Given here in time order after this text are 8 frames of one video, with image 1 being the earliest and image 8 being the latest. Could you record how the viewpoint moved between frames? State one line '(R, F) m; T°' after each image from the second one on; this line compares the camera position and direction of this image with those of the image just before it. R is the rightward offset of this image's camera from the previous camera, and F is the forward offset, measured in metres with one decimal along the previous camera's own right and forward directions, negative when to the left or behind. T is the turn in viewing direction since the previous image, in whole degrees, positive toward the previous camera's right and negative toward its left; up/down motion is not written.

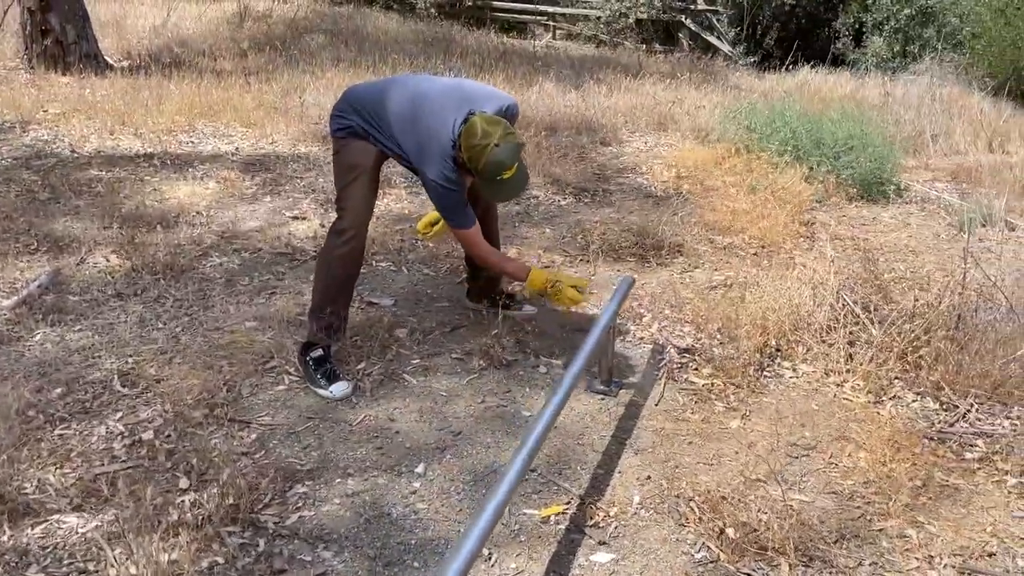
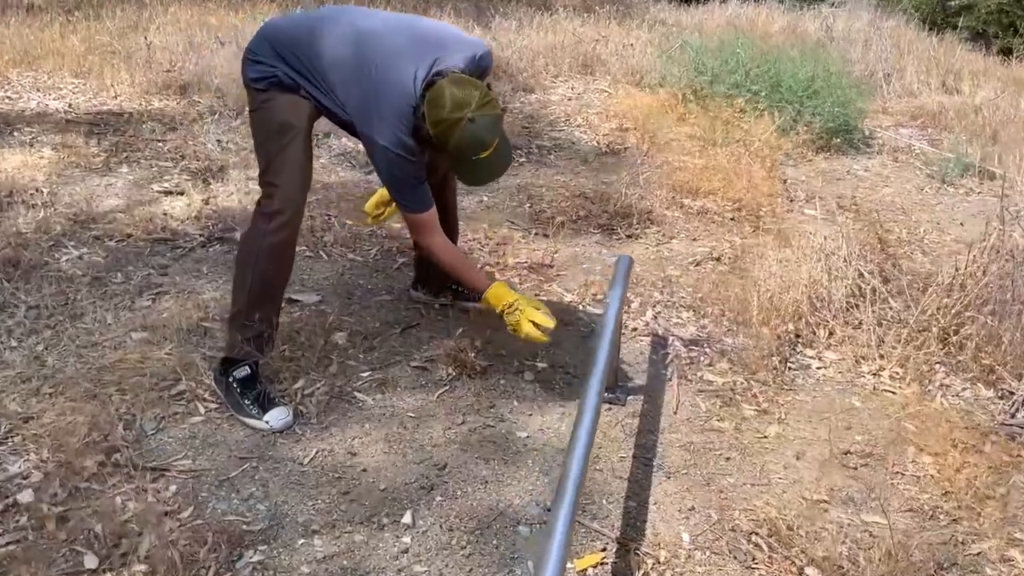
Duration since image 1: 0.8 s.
(-0.6, +0.8) m; +11°
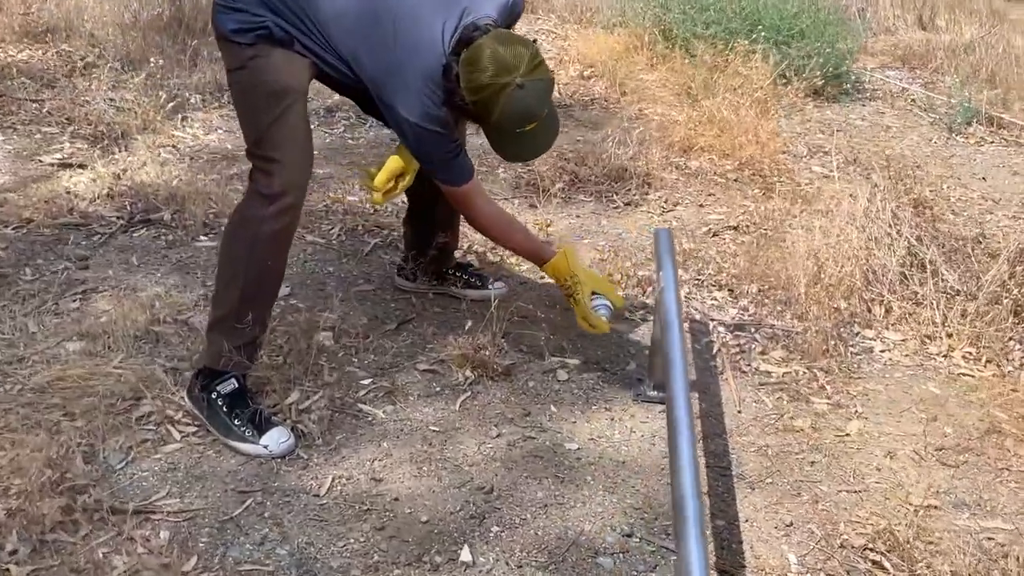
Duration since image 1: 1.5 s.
(-0.5, +0.5) m; +9°
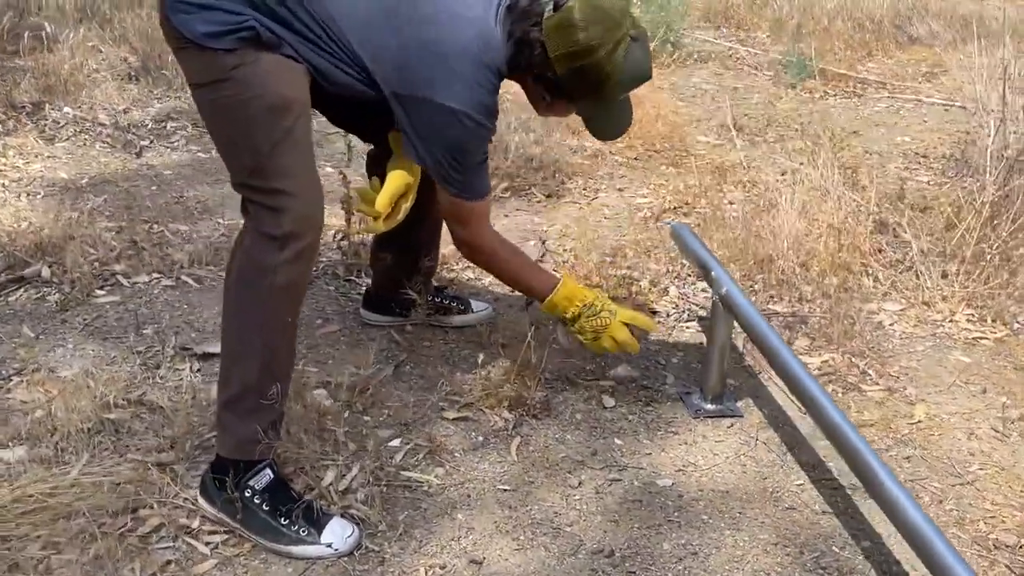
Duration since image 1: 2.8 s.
(-0.8, +0.5) m; +18°
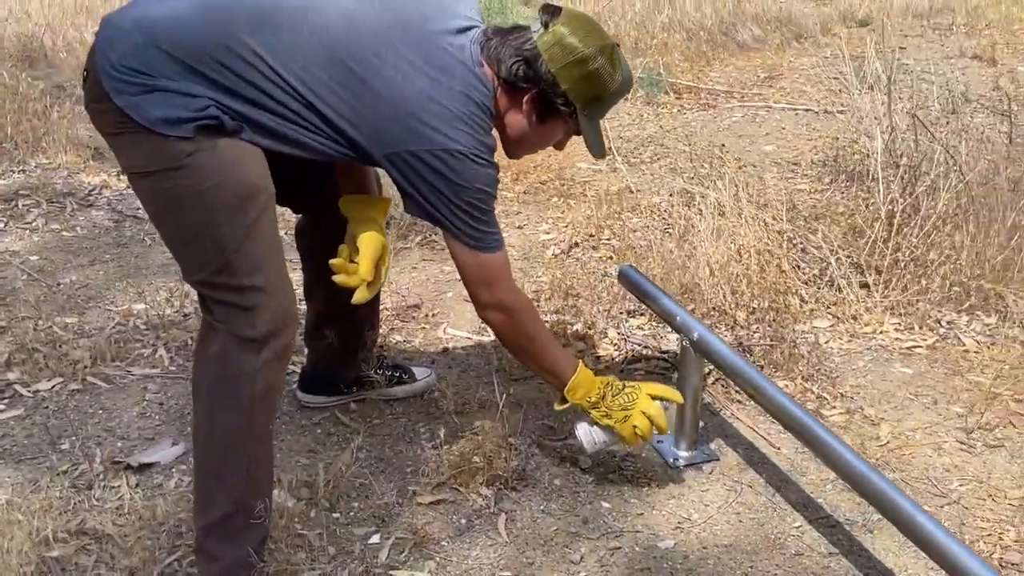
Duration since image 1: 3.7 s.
(-0.3, +0.2) m; +10°
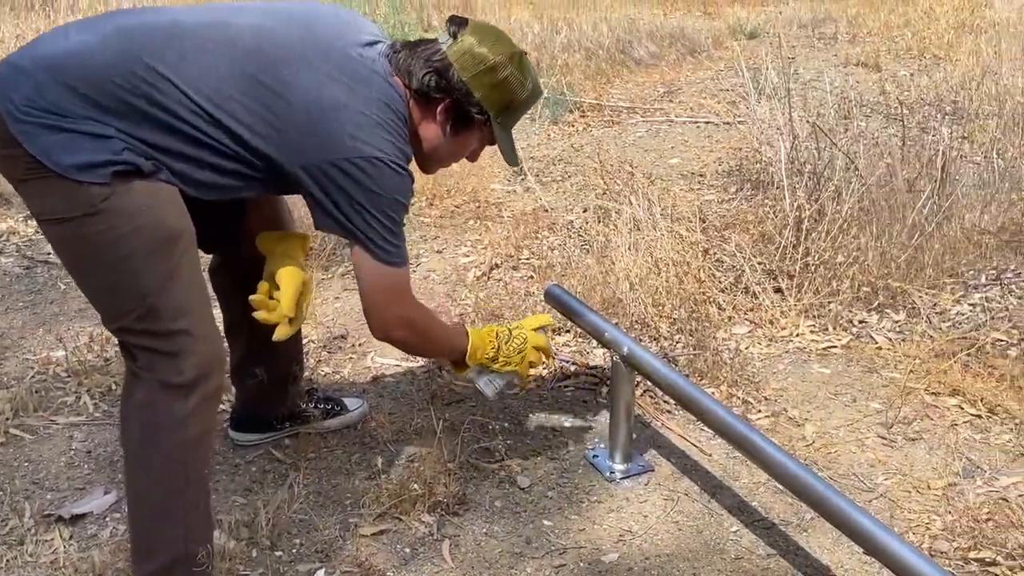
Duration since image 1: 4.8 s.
(-0.1, 0.0) m; +4°
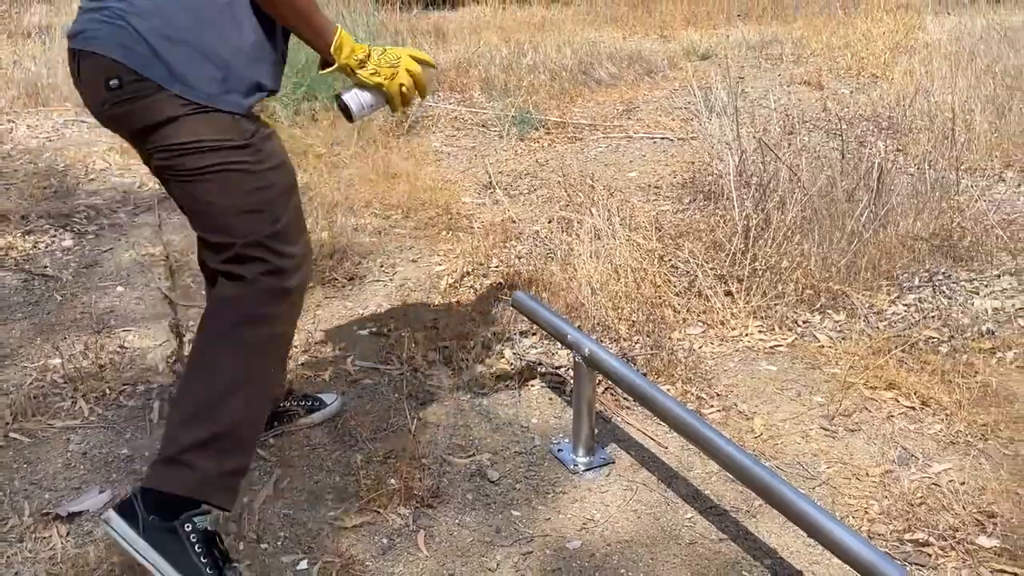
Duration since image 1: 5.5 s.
(0.0, -0.2) m; 0°
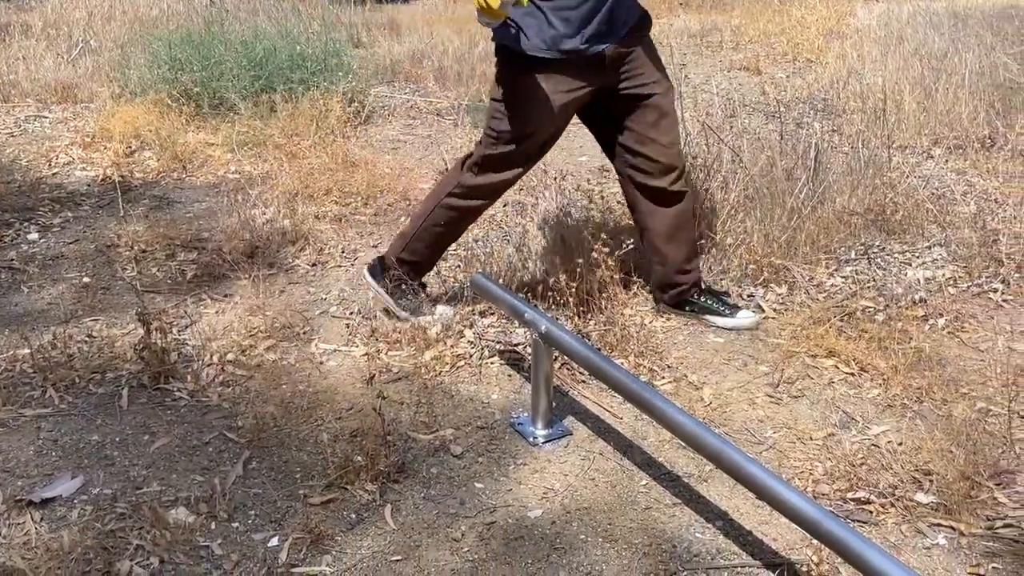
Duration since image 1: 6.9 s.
(0.0, -0.1) m; +2°
